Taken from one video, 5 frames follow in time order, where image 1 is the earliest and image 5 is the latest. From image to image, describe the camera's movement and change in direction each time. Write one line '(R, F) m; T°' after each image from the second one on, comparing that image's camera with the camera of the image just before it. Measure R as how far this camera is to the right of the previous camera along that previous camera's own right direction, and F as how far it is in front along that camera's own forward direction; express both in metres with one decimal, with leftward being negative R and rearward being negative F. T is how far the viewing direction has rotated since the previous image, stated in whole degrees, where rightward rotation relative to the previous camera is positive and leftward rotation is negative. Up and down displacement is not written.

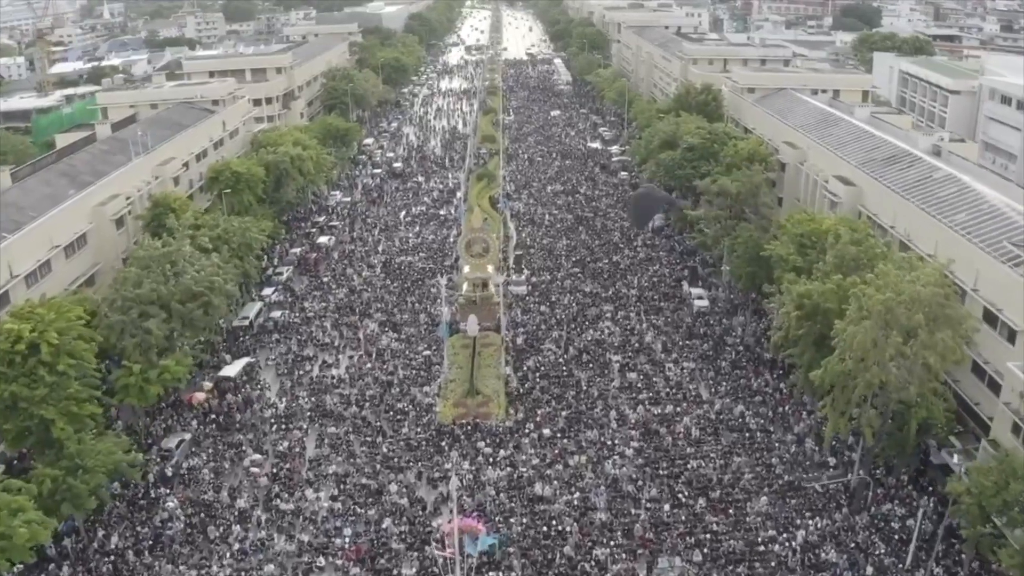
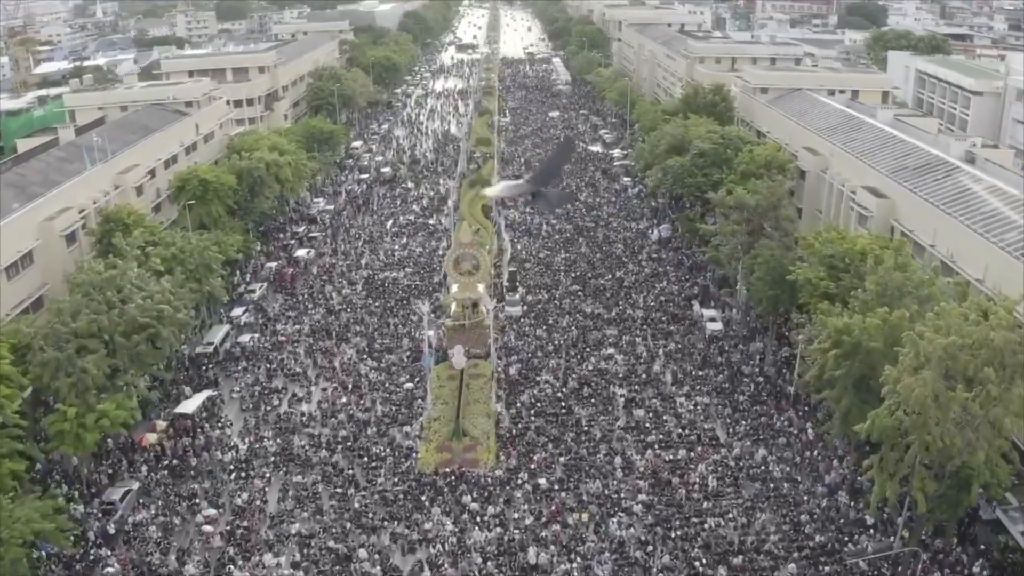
(+0.3, +4.3) m; 0°
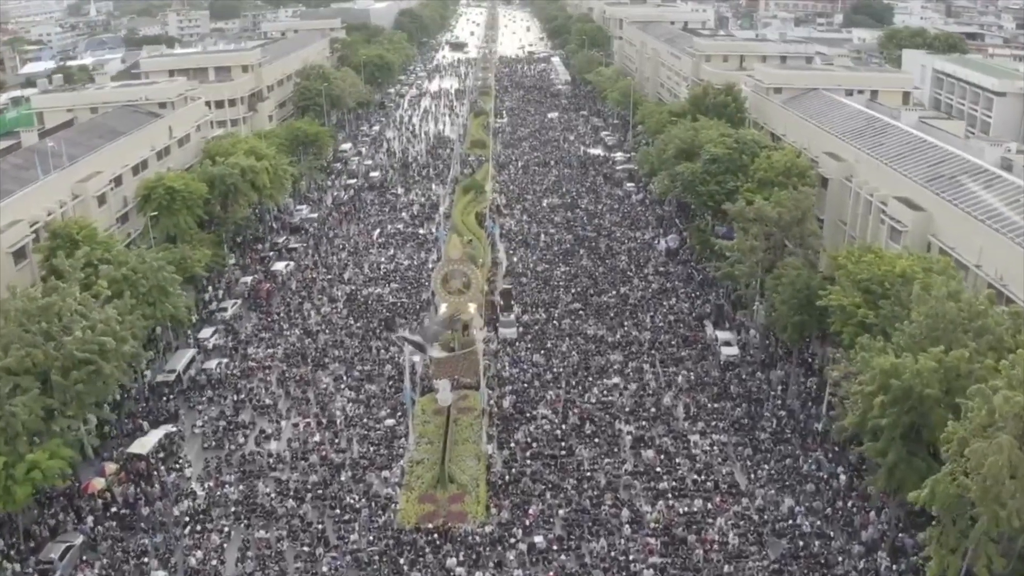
(+0.2, +3.8) m; 0°
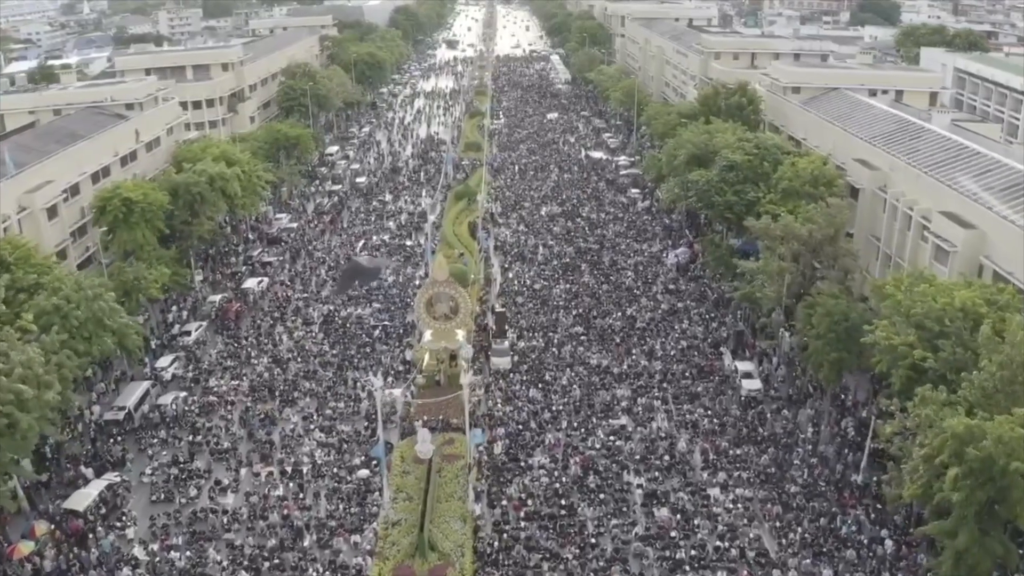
(+0.2, +4.1) m; 0°
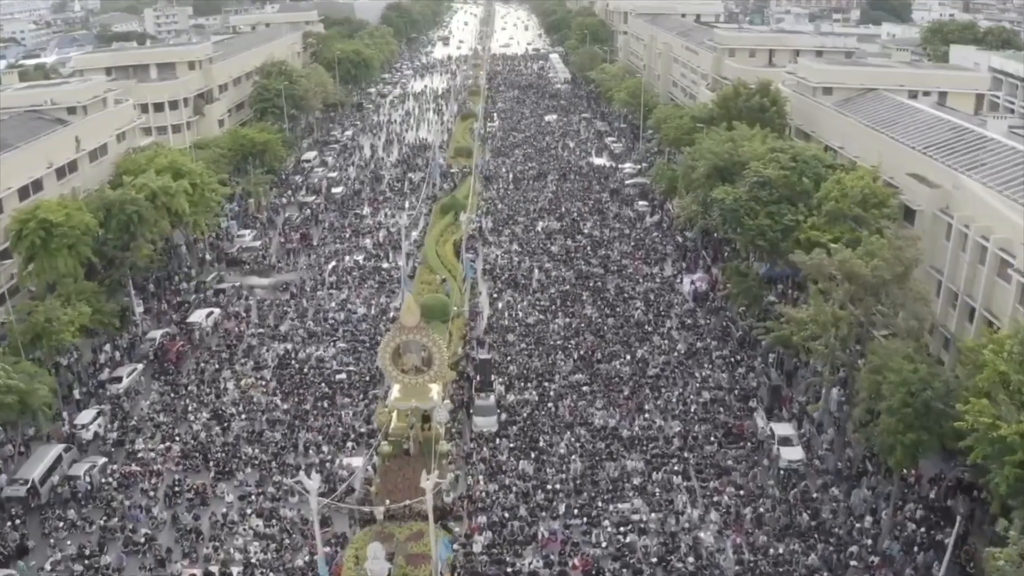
(+0.4, +5.9) m; 0°
